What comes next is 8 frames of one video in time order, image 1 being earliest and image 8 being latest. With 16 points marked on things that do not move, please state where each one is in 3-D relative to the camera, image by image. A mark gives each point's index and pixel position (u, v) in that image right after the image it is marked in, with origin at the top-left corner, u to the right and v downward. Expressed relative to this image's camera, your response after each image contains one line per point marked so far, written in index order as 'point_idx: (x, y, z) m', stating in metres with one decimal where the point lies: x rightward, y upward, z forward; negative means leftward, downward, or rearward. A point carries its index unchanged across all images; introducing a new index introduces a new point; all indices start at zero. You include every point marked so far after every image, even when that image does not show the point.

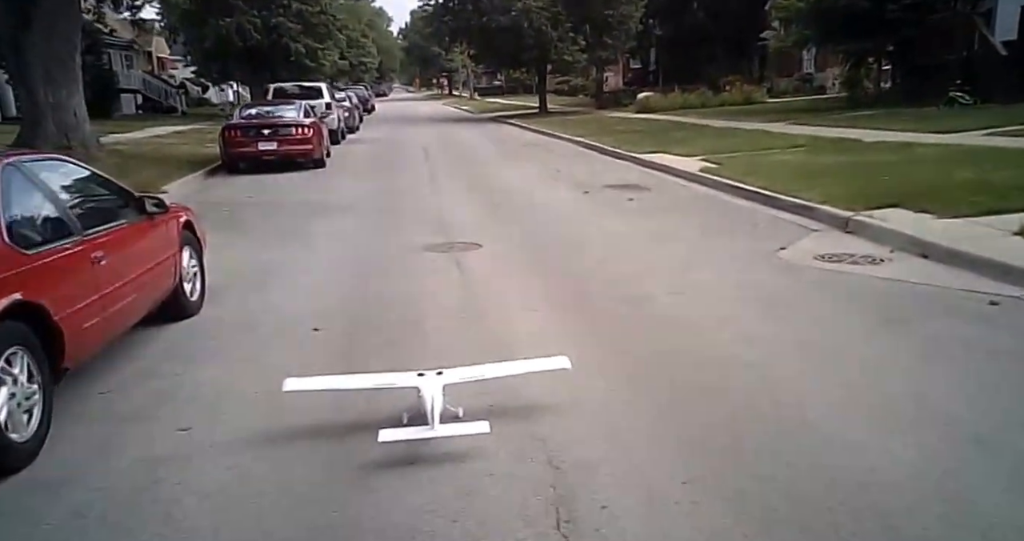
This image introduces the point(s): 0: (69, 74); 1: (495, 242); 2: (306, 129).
0: (-10.9, +4.7, +19.5) m
1: (-0.3, +0.3, +9.7) m
2: (-4.7, +3.3, +18.1) m
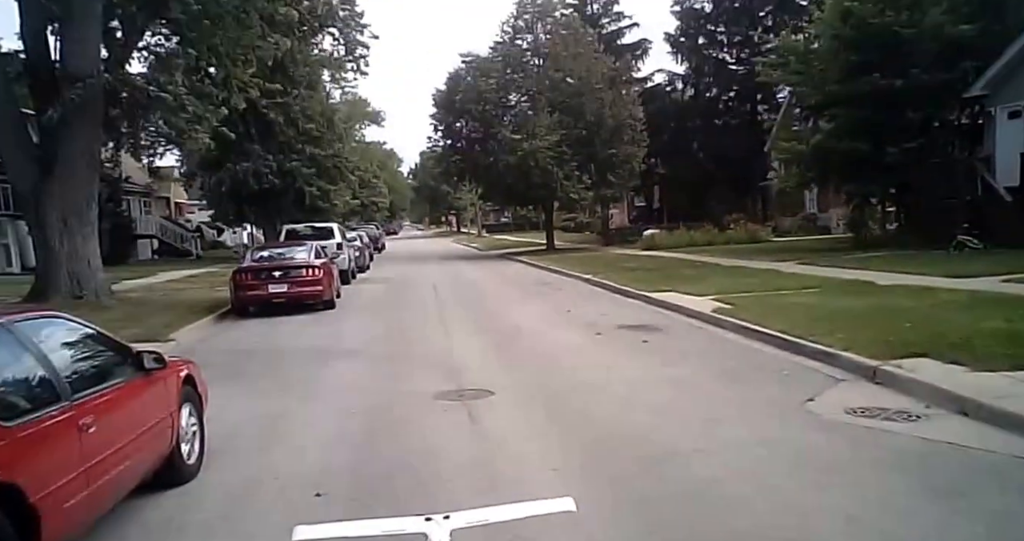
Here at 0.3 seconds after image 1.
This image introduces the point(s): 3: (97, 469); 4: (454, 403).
0: (-10.7, +1.2, +19.9) m
1: (-0.1, -1.4, +9.4) m
2: (-4.5, 0.0, +18.2) m
3: (-2.1, -1.0, +3.9) m
4: (-0.7, -1.5, +8.8) m
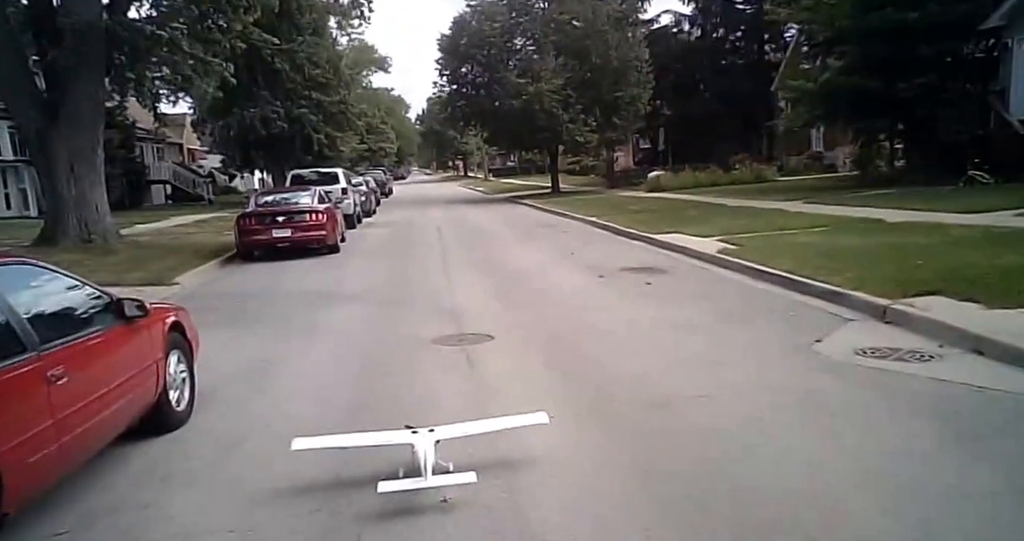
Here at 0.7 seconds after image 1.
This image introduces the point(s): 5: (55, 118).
0: (-10.6, +2.5, +19.6) m
1: (-0.1, -0.7, +9.3) m
2: (-4.4, +1.3, +18.0) m
3: (-2.1, -0.7, +3.8) m
4: (-0.7, -0.9, +8.7) m
5: (-11.3, +3.8, +19.0) m
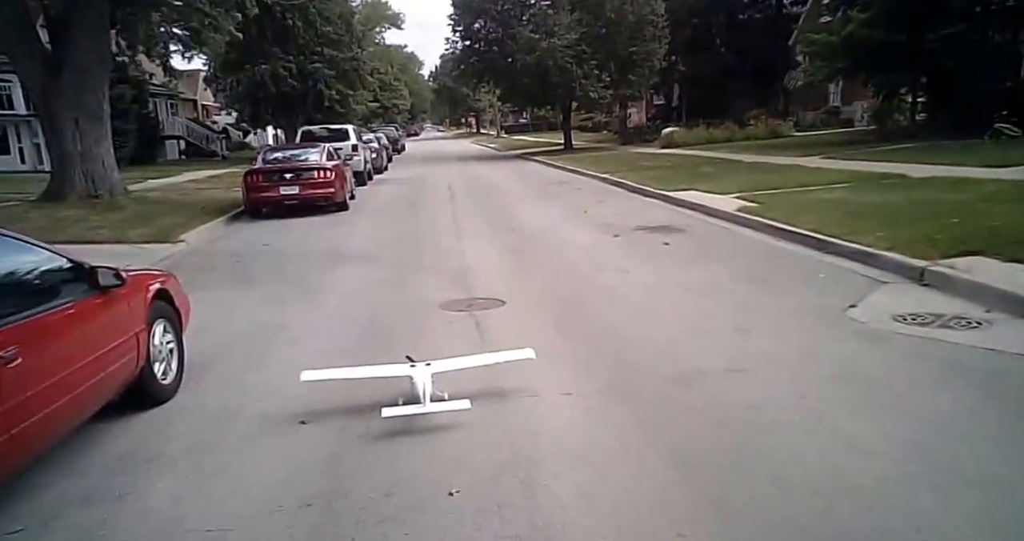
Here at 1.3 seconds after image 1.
0: (-10.3, +3.5, +19.2) m
1: (0.0, -0.3, +8.9) m
2: (-4.1, +2.2, +17.6) m
3: (-2.0, -0.6, +3.4) m
4: (-0.6, -0.4, +8.3) m
5: (-11.0, +4.7, +18.6) m
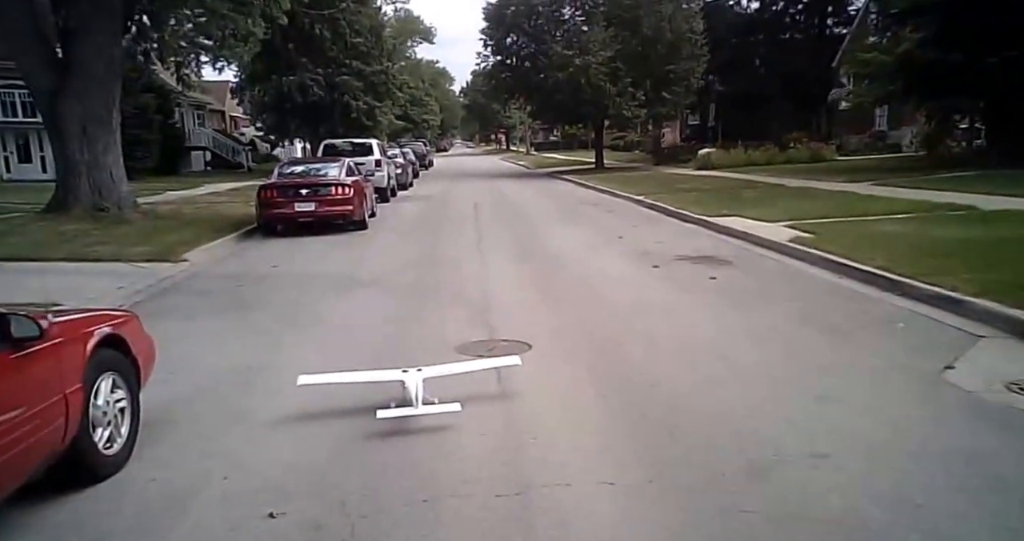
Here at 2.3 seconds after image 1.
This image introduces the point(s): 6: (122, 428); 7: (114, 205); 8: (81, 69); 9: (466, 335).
0: (-9.6, +3.2, +18.6) m
1: (+0.3, -0.7, +7.8) m
2: (-3.5, +1.7, +16.7) m
3: (-1.9, -0.7, +2.4) m
4: (-0.4, -0.8, +7.3) m
5: (-10.3, +4.4, +18.0) m
6: (-2.1, -0.9, +4.4) m
7: (-9.4, +1.5, +18.5) m
8: (-9.9, +4.5, +17.8) m
9: (-0.5, -0.7, +8.4) m
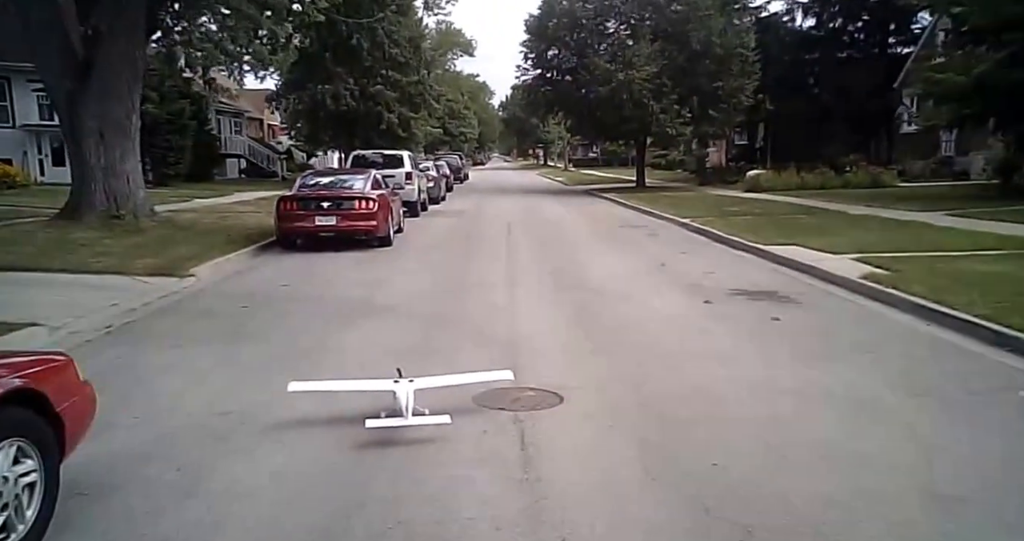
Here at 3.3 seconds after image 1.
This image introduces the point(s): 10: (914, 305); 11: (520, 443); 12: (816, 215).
0: (-8.8, +3.0, +17.9) m
1: (+0.5, -1.0, +6.6) m
2: (-2.8, +1.4, +15.7) m
3: (-1.9, -0.9, +1.3) m
4: (-0.1, -1.1, +6.1) m
5: (-9.4, +4.2, +17.3) m
6: (-2.0, -1.0, +3.2) m
7: (-8.6, +1.3, +17.7) m
8: (-9.0, +4.3, +17.1) m
9: (-0.2, -1.0, +7.2) m
10: (+4.4, -0.4, +8.8) m
11: (+0.1, -1.2, +5.4) m
12: (+6.9, +1.3, +18.0) m
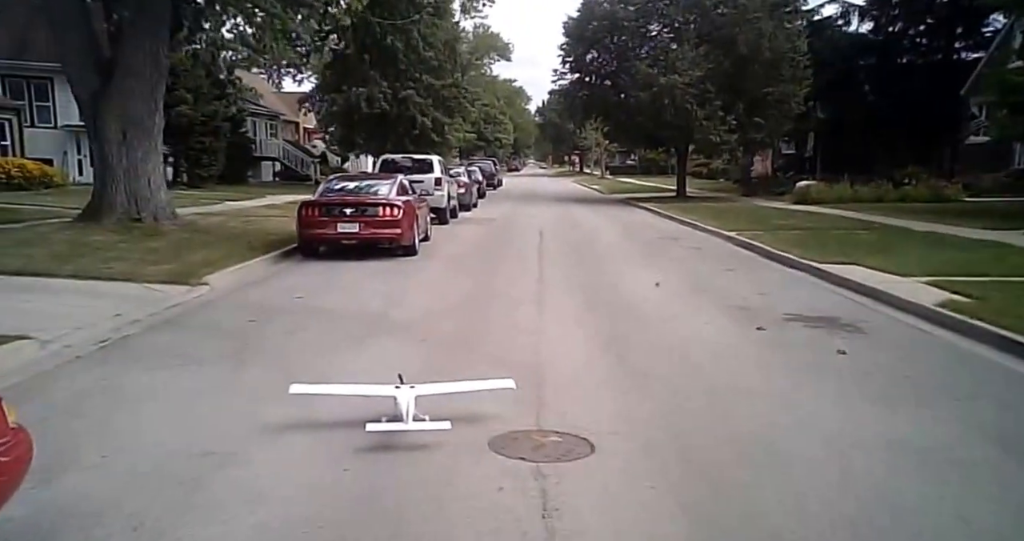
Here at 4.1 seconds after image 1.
0: (-8.0, +2.9, +17.3) m
1: (+0.7, -1.2, +5.6) m
2: (-2.2, +1.2, +14.9) m
3: (-2.0, -1.0, +0.5) m
4: (0.0, -1.2, +5.2) m
5: (-8.7, +4.1, +16.8) m
6: (-2.0, -1.1, +2.4) m
7: (-7.9, +1.2, +17.1) m
8: (-8.3, +4.2, +16.6) m
9: (0.0, -1.1, +6.2) m
10: (+4.7, -0.7, +7.6) m
11: (+0.2, -1.3, +4.4) m
12: (+7.6, +0.8, +16.7) m
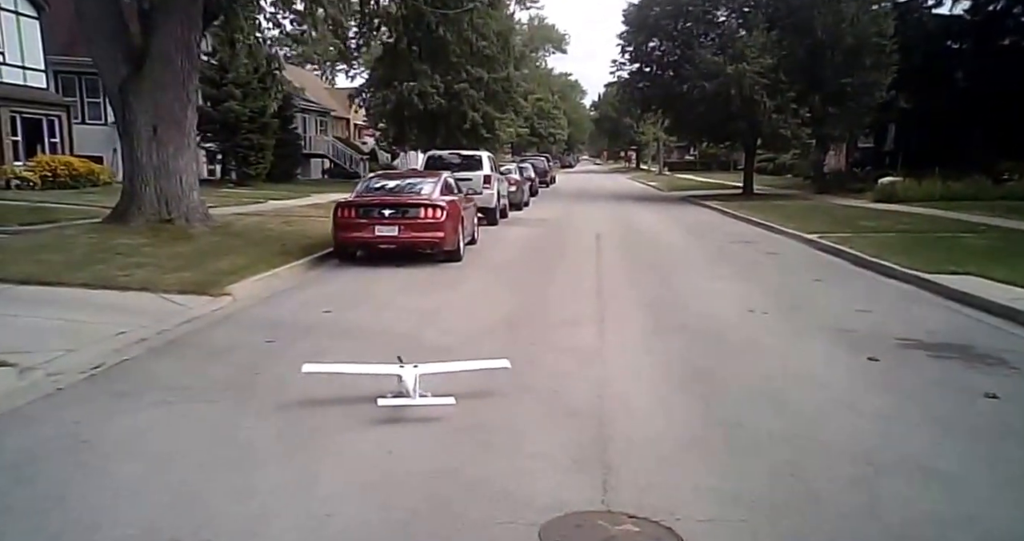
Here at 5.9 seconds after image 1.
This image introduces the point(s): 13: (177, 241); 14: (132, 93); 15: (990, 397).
0: (-6.9, +2.8, +16.4) m
1: (+1.0, -1.4, +4.1) m
2: (-1.2, +1.0, +13.5) m
3: (-2.0, -1.2, -0.8) m
4: (+0.3, -1.4, +3.7) m
5: (-7.6, +4.1, +15.9) m
6: (-1.9, -1.3, +1.1) m
7: (-6.8, +1.1, +16.2) m
8: (-7.2, +4.1, +15.7) m
9: (+0.4, -1.3, +4.8) m
10: (+5.1, -0.8, +5.9) m
11: (+0.4, -1.5, +3.0) m
12: (+8.7, +0.7, +14.8) m
13: (-5.9, +0.5, +13.7) m
14: (-7.6, +3.6, +15.8) m
15: (+3.7, -1.0, +6.2) m
